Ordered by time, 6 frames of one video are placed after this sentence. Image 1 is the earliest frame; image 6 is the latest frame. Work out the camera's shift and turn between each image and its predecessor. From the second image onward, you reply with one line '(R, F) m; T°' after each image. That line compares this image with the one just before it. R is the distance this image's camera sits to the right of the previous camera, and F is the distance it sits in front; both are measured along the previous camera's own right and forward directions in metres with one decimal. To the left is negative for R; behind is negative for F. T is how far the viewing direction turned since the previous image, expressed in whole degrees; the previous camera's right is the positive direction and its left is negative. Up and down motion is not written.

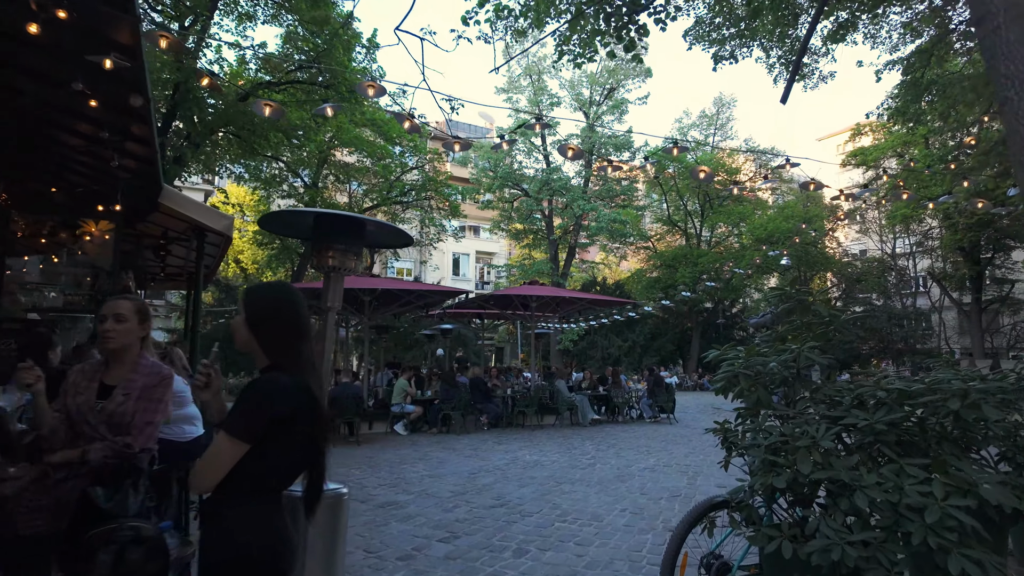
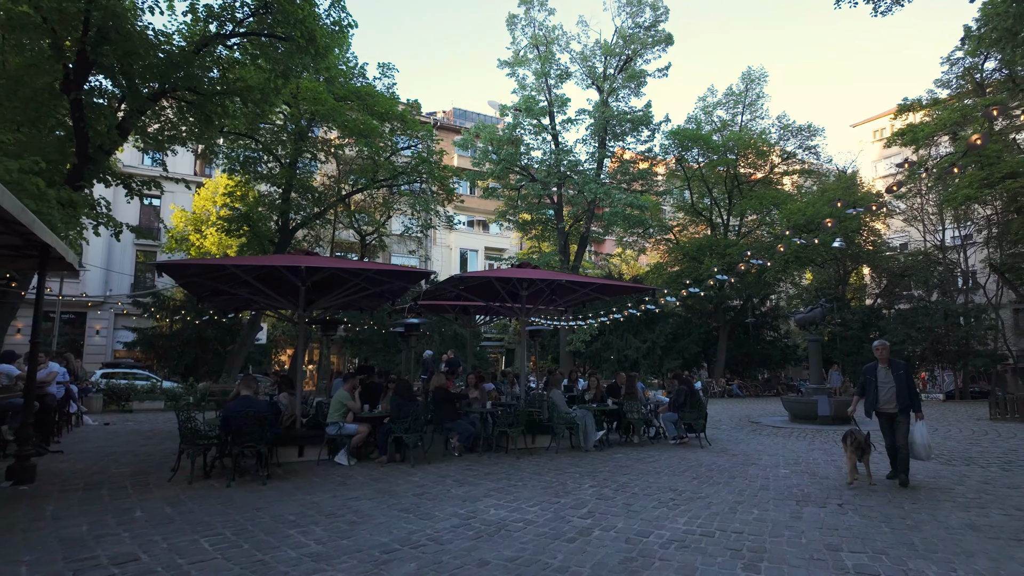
(+0.5, +2.6) m; -2°
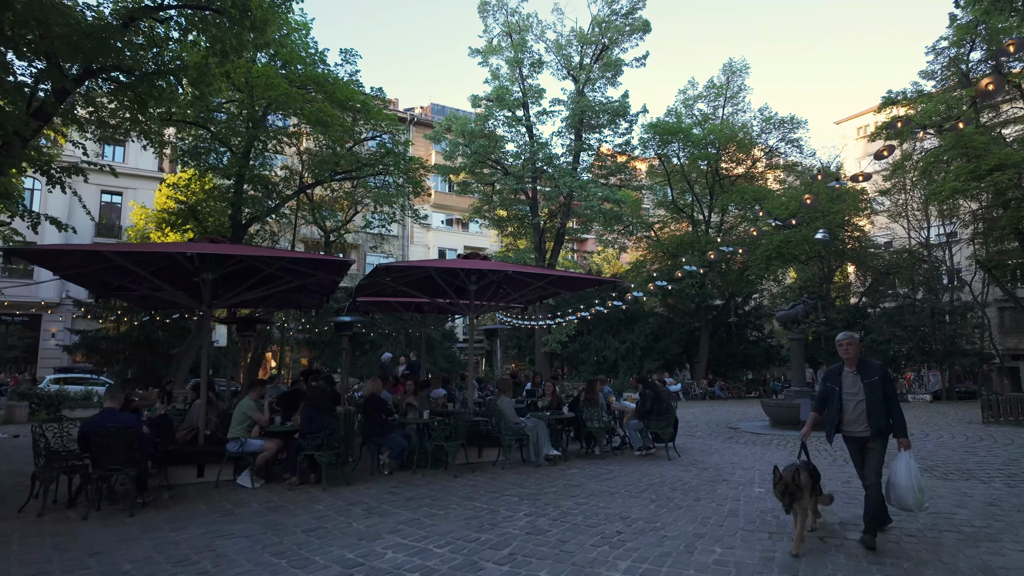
(+0.6, +1.0) m; +1°
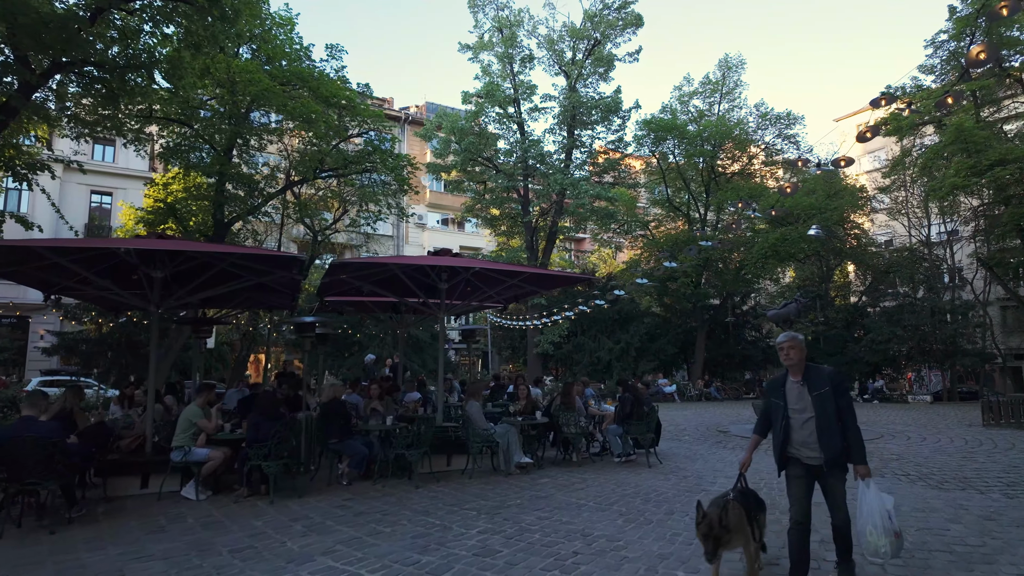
(+0.4, +0.4) m; 0°
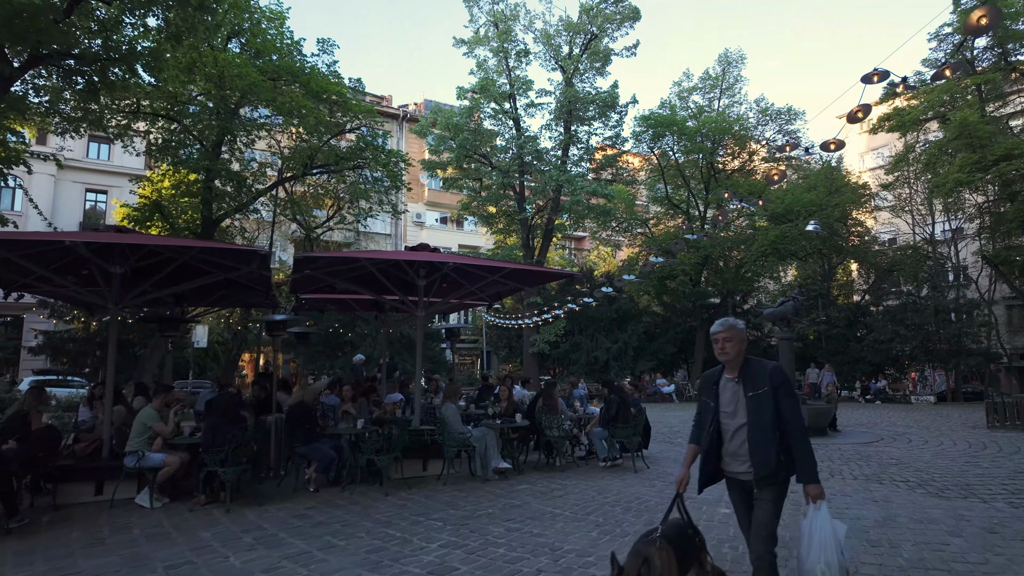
(+0.3, +0.3) m; 0°
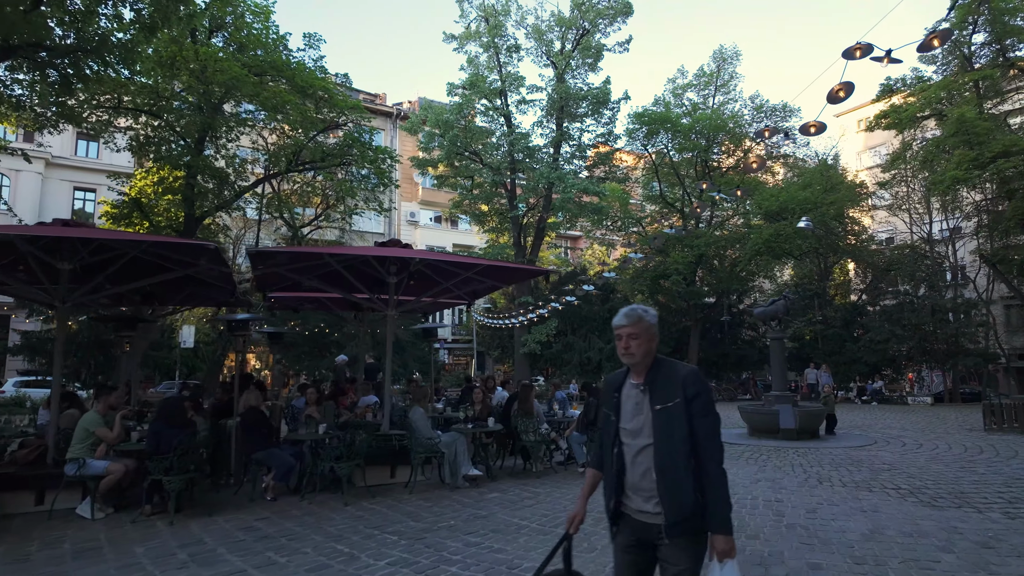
(+0.3, +0.3) m; 0°
